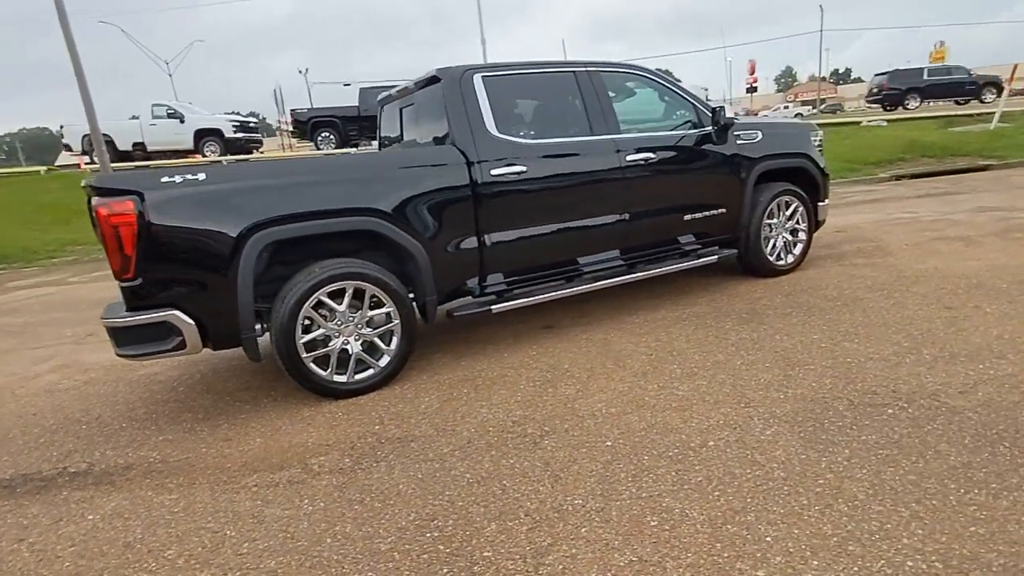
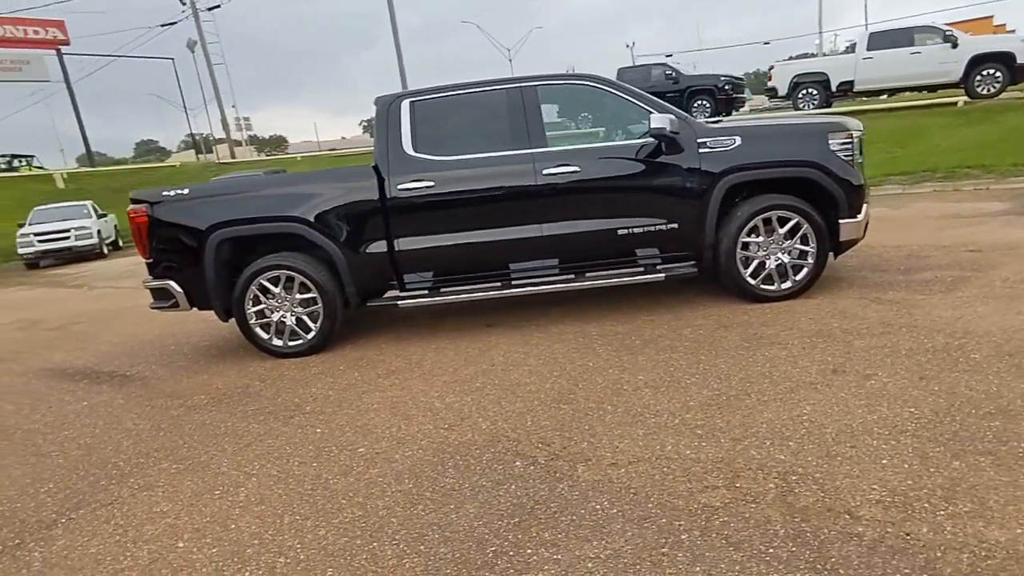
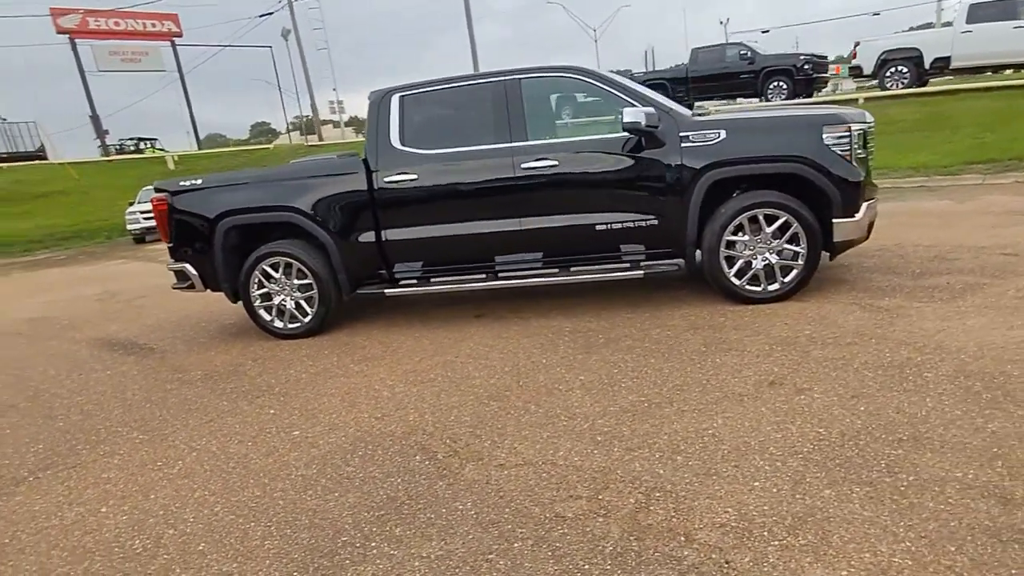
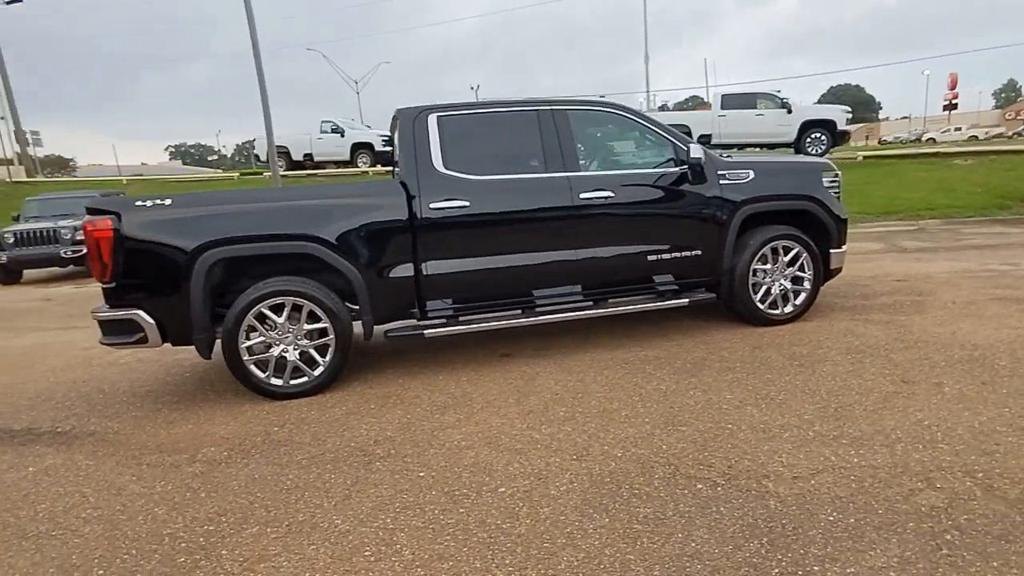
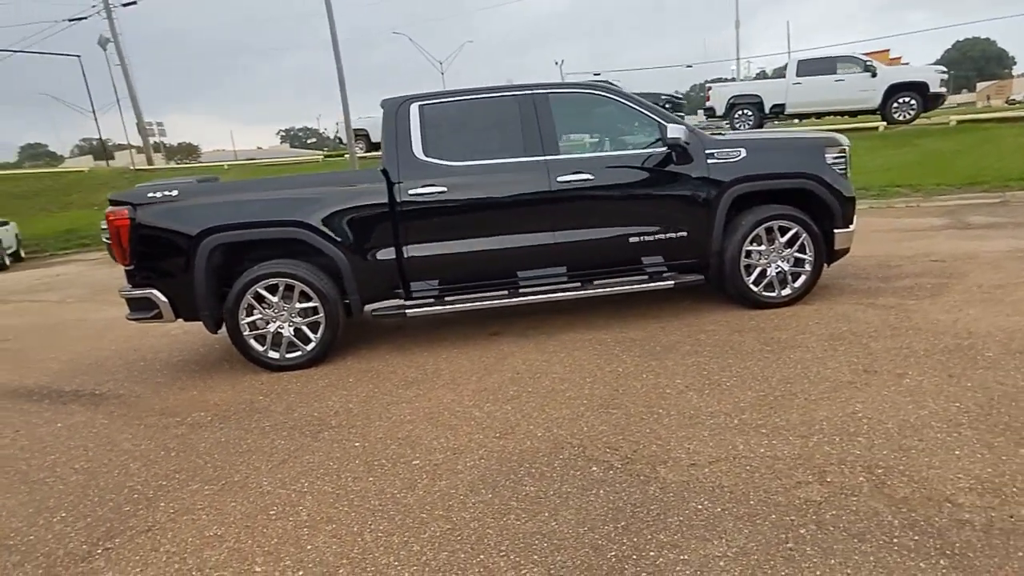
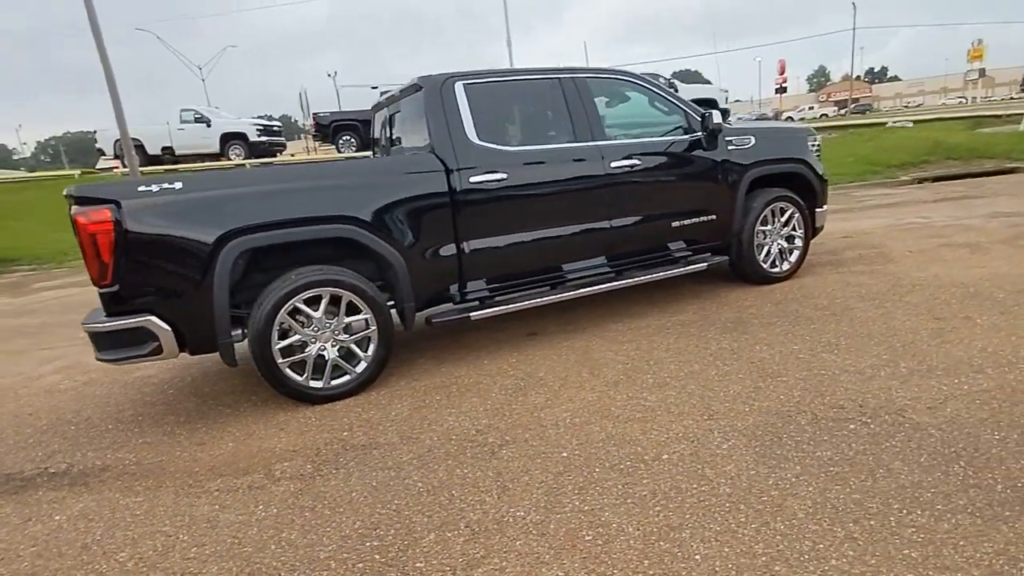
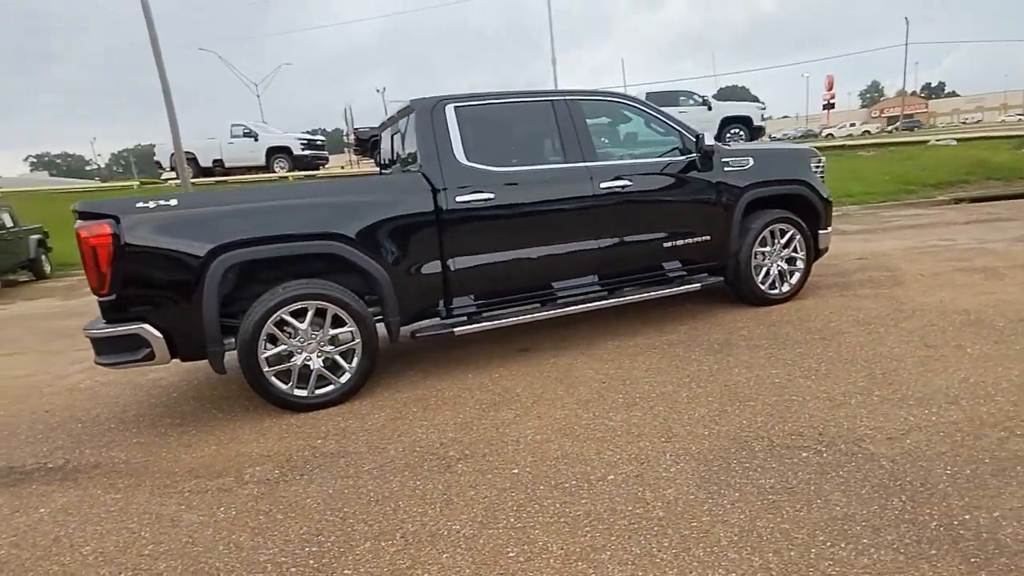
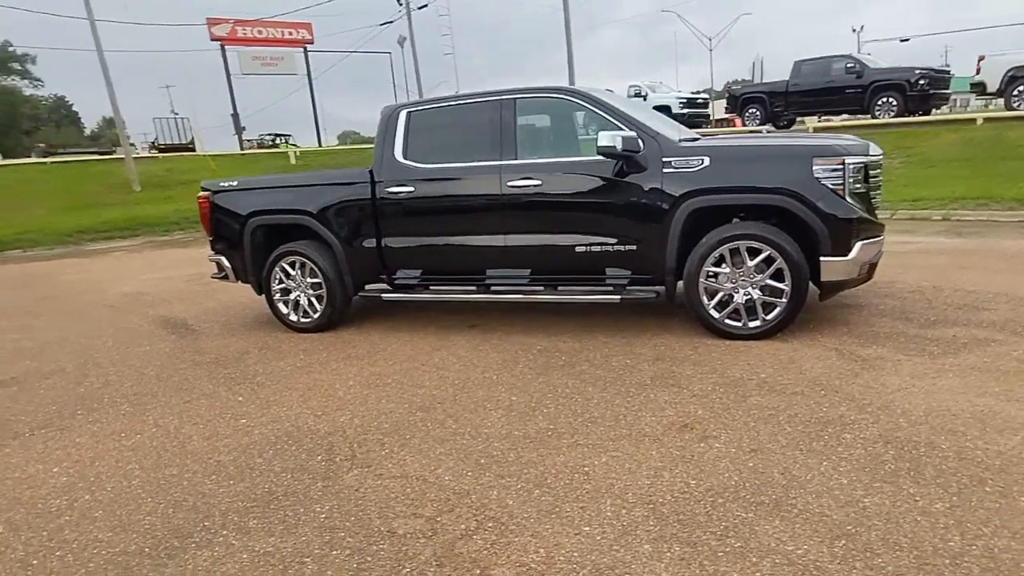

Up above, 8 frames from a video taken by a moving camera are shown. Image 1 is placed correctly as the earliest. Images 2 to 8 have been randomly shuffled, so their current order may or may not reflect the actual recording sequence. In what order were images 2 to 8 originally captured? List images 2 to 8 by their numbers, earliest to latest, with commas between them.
6, 7, 4, 5, 2, 3, 8
